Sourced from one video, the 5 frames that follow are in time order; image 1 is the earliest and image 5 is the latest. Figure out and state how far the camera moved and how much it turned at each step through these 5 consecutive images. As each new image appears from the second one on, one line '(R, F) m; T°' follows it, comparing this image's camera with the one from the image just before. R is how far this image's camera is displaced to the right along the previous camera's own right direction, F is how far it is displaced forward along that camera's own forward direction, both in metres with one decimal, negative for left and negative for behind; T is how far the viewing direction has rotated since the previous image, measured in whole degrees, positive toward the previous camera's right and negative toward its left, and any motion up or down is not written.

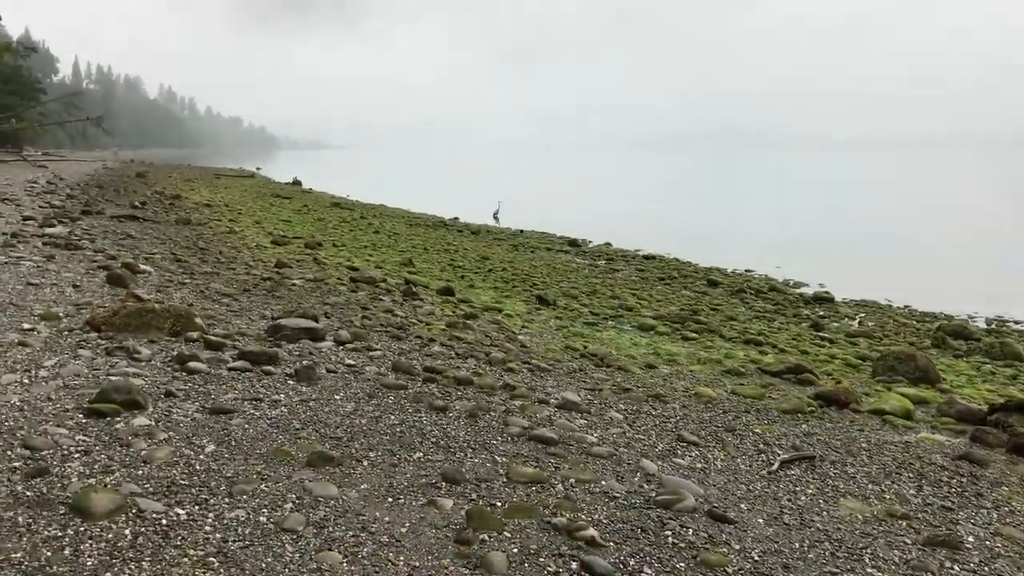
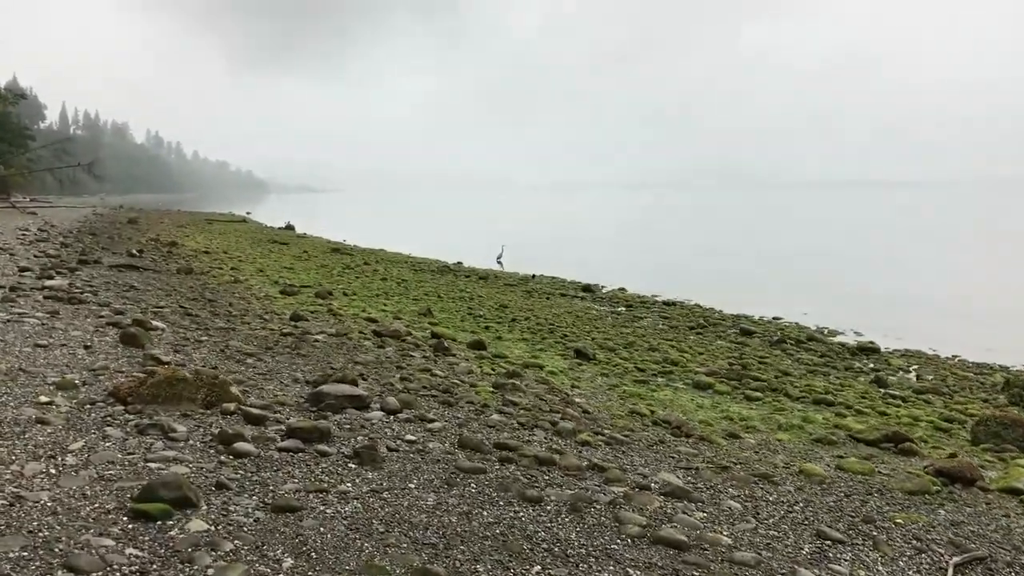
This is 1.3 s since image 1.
(-0.8, +1.0) m; +1°
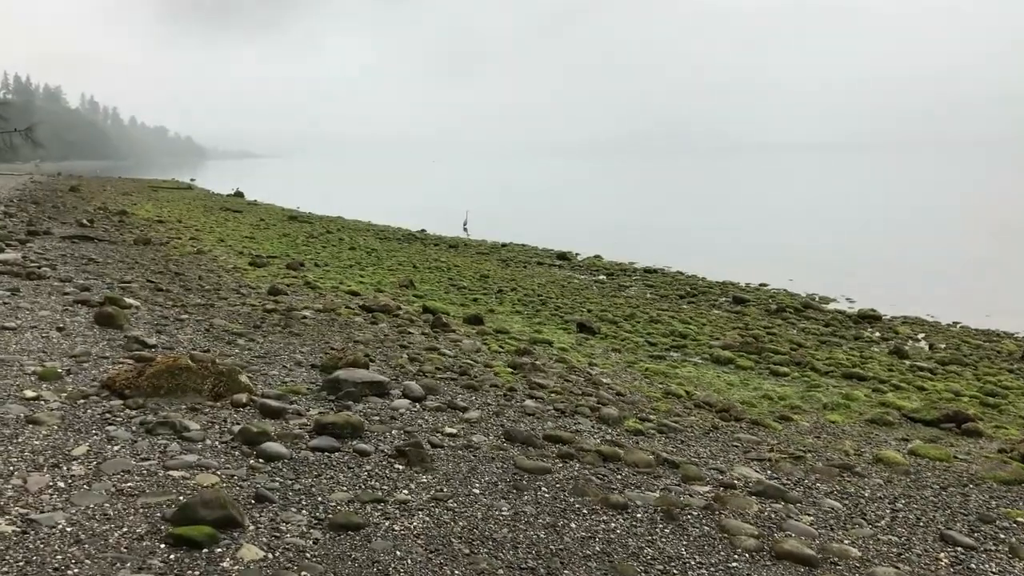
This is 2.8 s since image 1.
(-0.8, +0.9) m; +3°
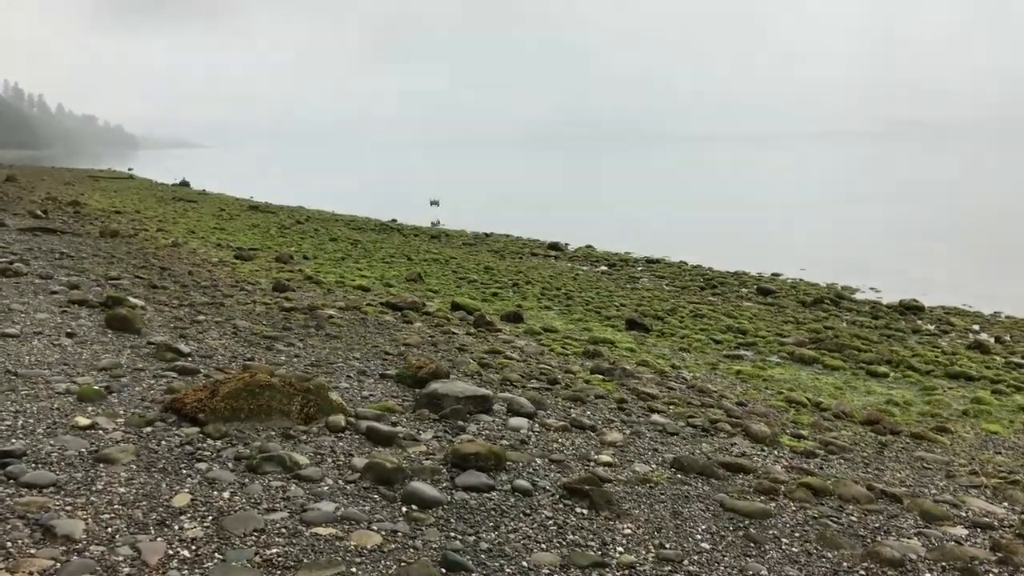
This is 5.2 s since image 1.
(-1.6, +1.4) m; +3°
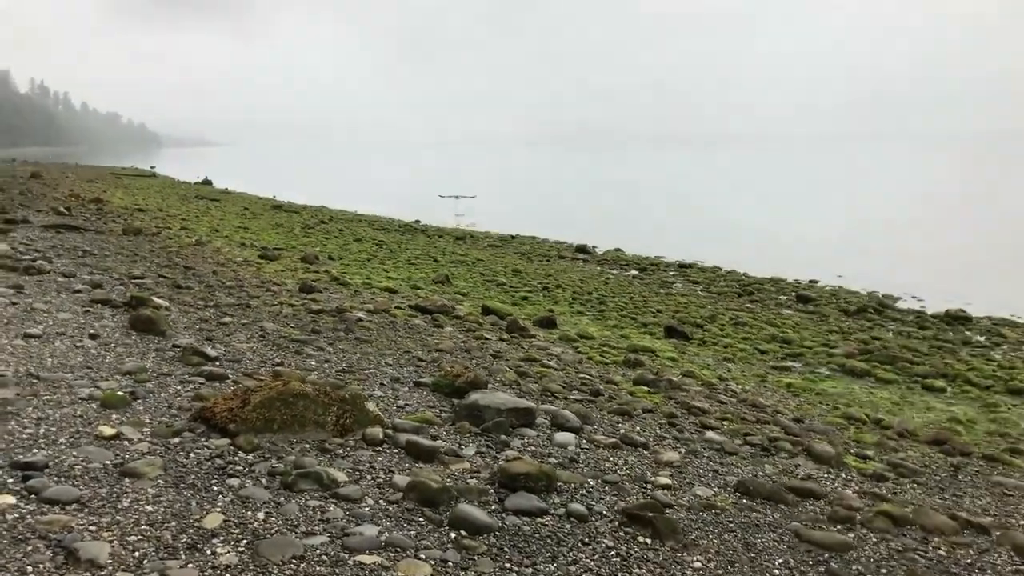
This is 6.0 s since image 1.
(-0.2, +0.4) m; -1°
